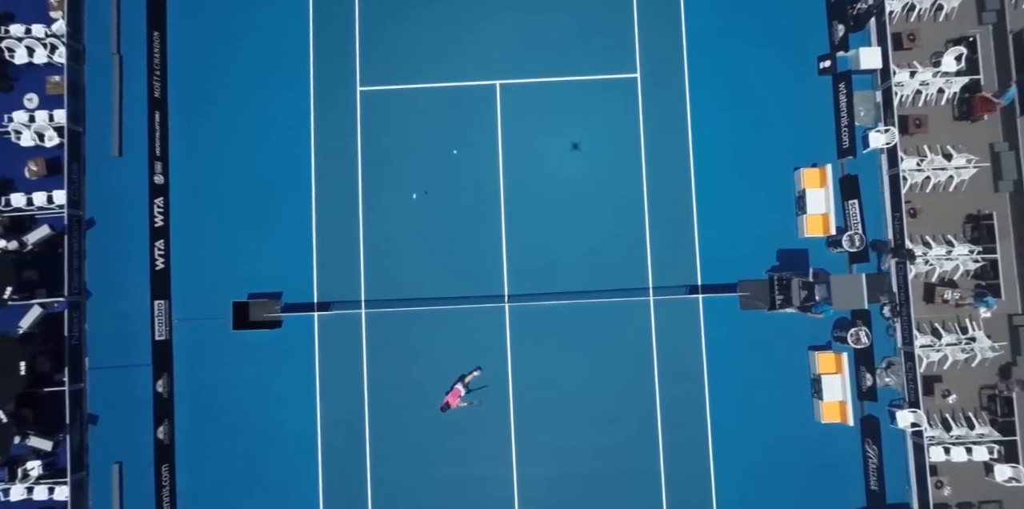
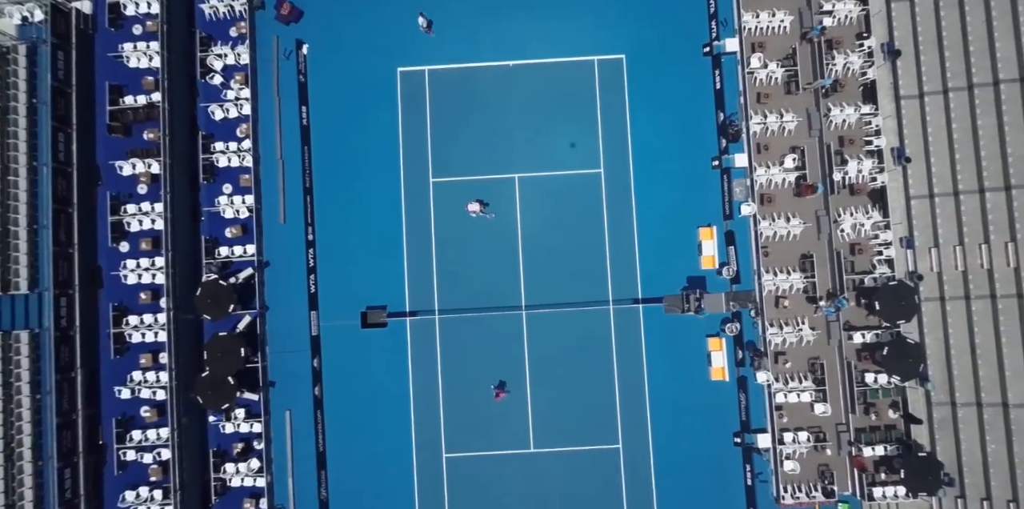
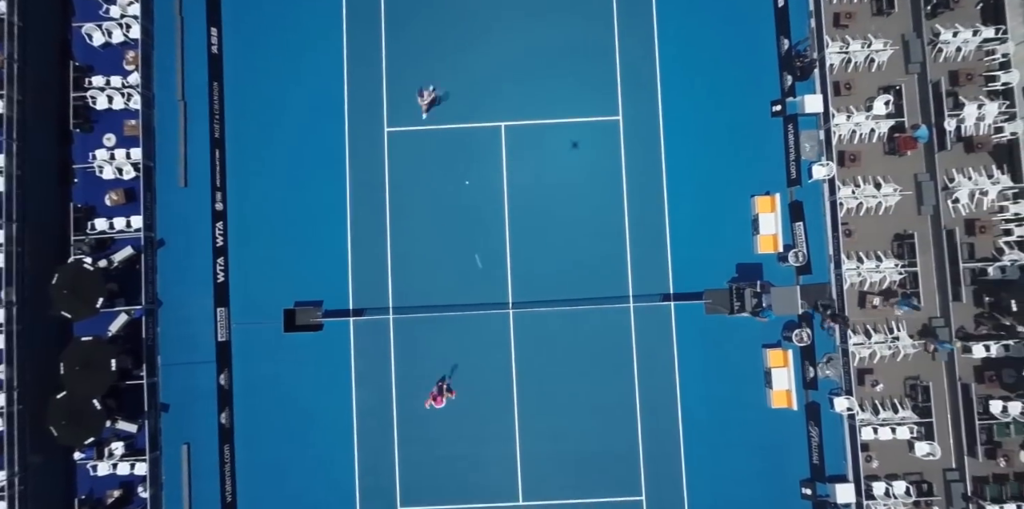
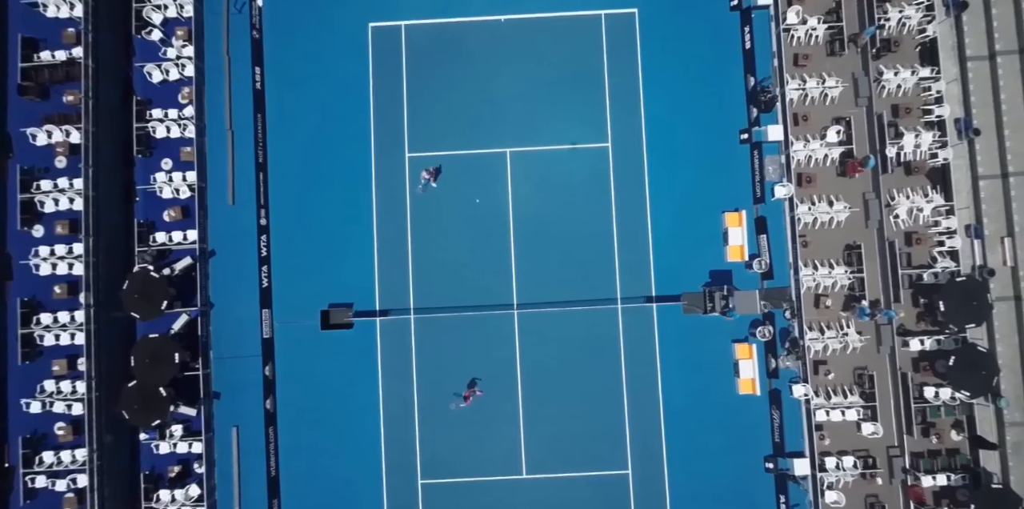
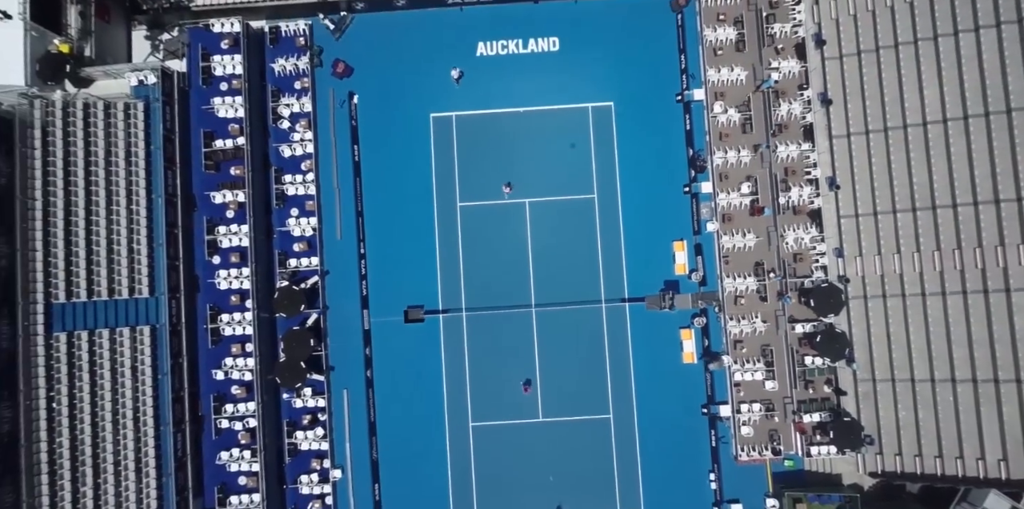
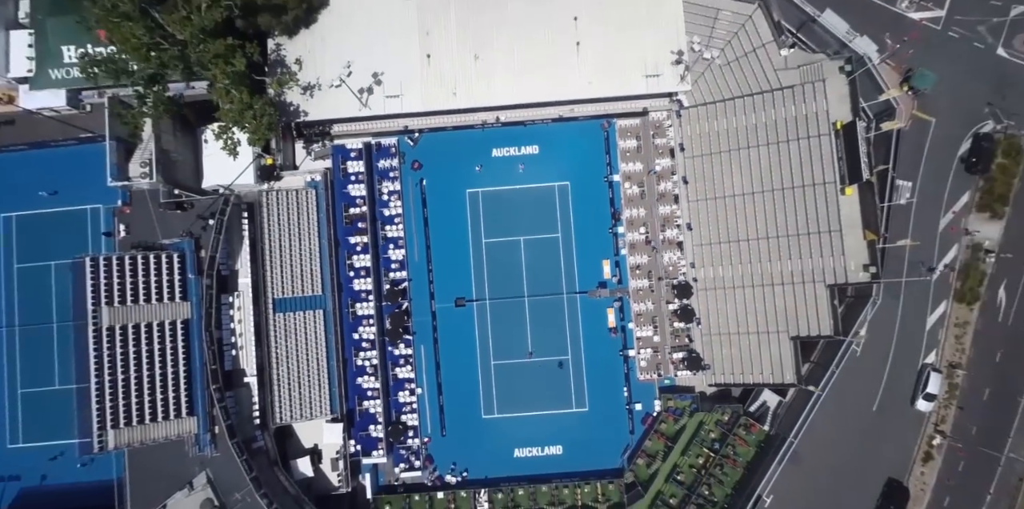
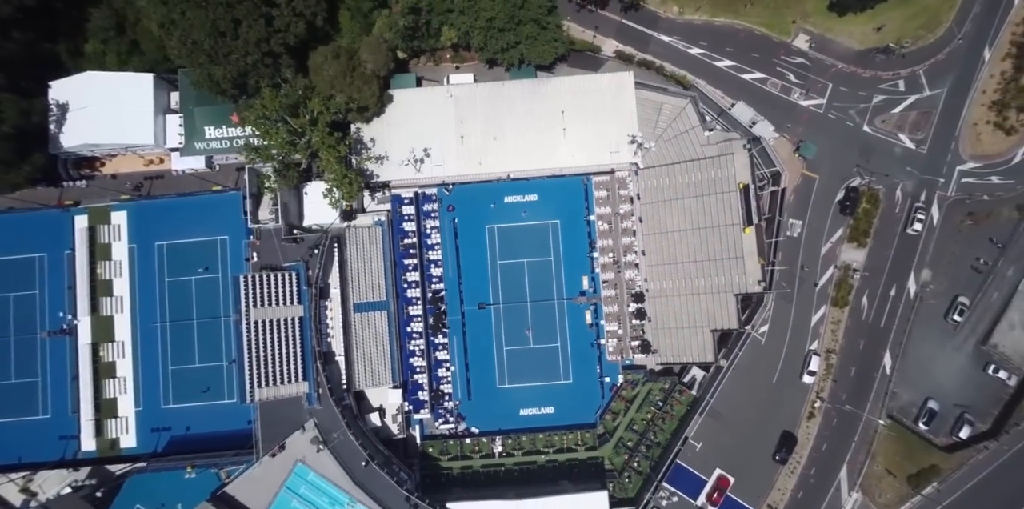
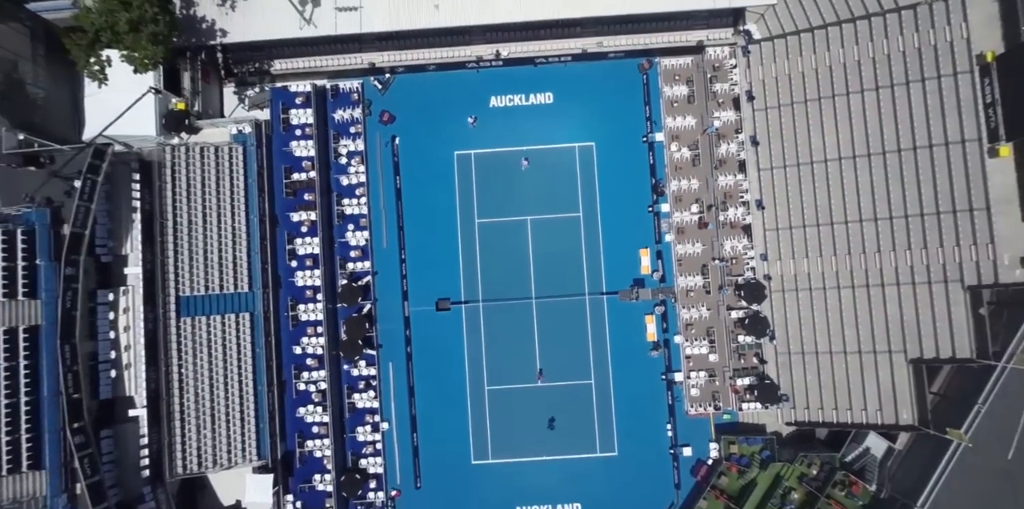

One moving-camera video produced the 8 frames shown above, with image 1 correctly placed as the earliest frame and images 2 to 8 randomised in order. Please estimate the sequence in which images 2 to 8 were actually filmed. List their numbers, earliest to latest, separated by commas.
3, 4, 2, 5, 8, 6, 7
